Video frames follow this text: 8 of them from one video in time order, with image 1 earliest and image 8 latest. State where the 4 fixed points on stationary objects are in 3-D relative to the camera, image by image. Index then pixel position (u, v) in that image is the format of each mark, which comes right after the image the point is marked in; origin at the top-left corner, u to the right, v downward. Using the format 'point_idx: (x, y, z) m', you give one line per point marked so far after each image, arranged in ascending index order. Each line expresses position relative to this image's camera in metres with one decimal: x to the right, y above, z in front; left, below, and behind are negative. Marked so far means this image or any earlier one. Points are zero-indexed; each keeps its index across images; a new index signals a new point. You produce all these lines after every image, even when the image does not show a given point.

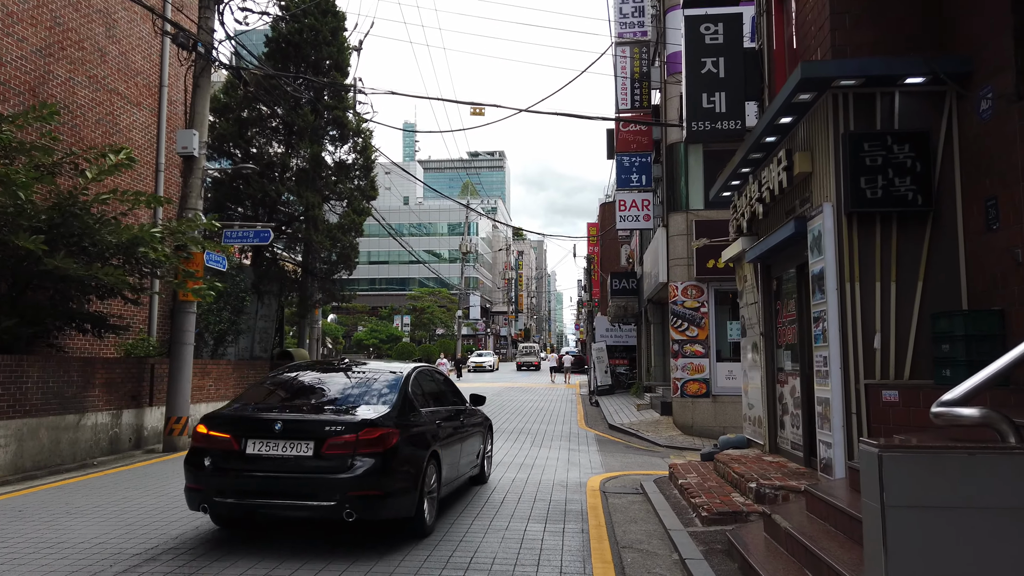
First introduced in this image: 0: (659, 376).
0: (+4.2, -2.5, +20.0) m
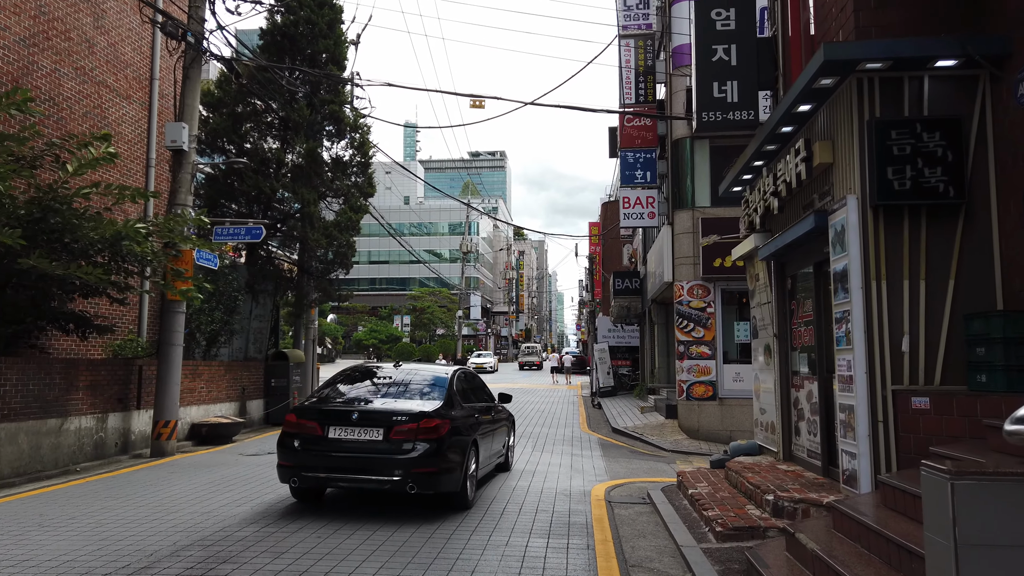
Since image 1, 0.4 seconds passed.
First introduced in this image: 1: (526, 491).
0: (+4.2, -2.5, +19.5) m
1: (+0.2, -2.6, +9.0) m
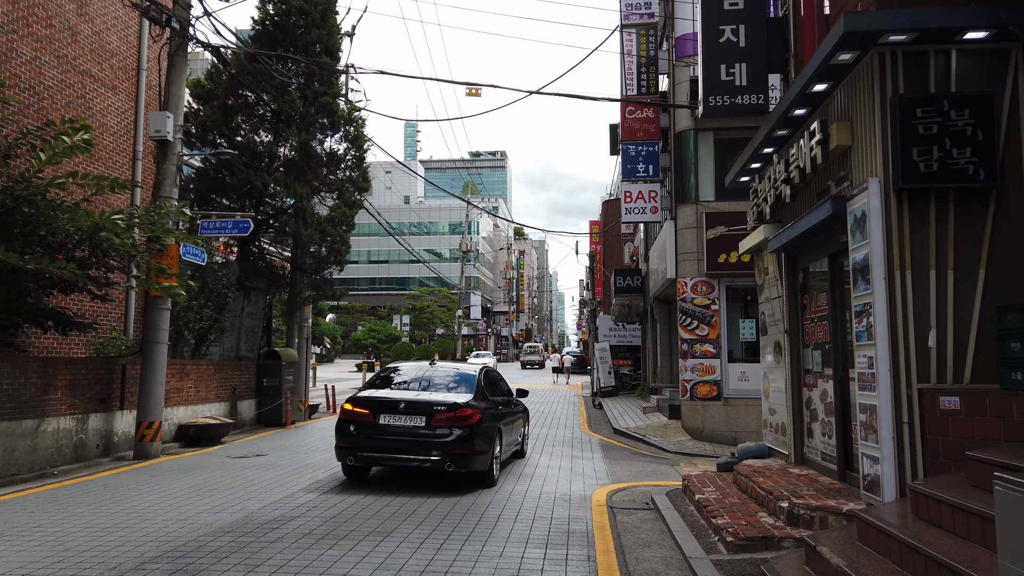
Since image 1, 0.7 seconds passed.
0: (+4.2, -2.4, +19.1) m
1: (+0.1, -2.5, +8.5) m
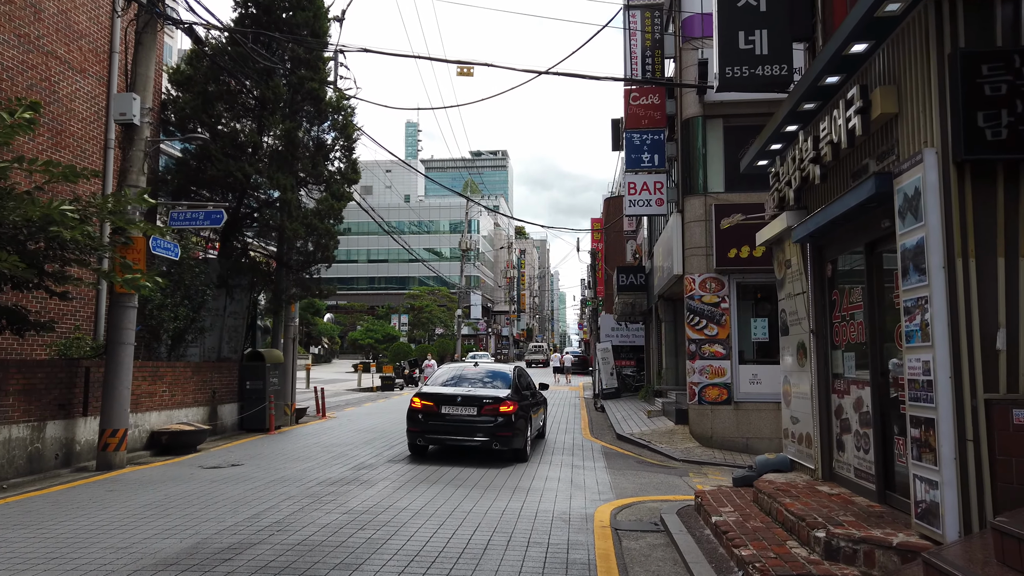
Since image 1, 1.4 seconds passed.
0: (+4.1, -2.4, +18.2) m
1: (+0.1, -2.4, +7.6) m
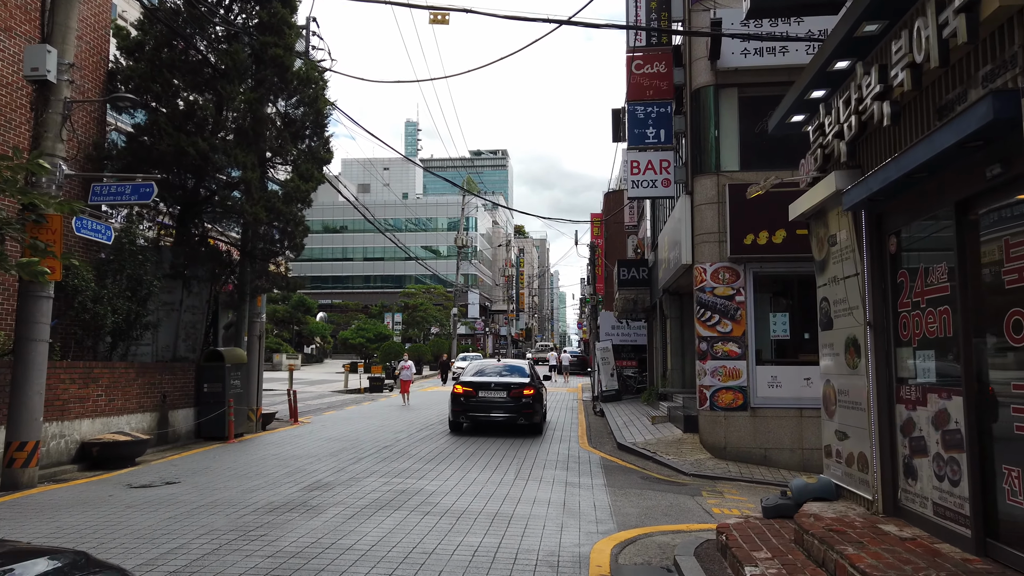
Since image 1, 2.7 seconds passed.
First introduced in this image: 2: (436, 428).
0: (+3.9, -2.2, +16.6) m
1: (-0.2, -2.3, +6.0) m
2: (-1.7, -3.1, +15.7) m
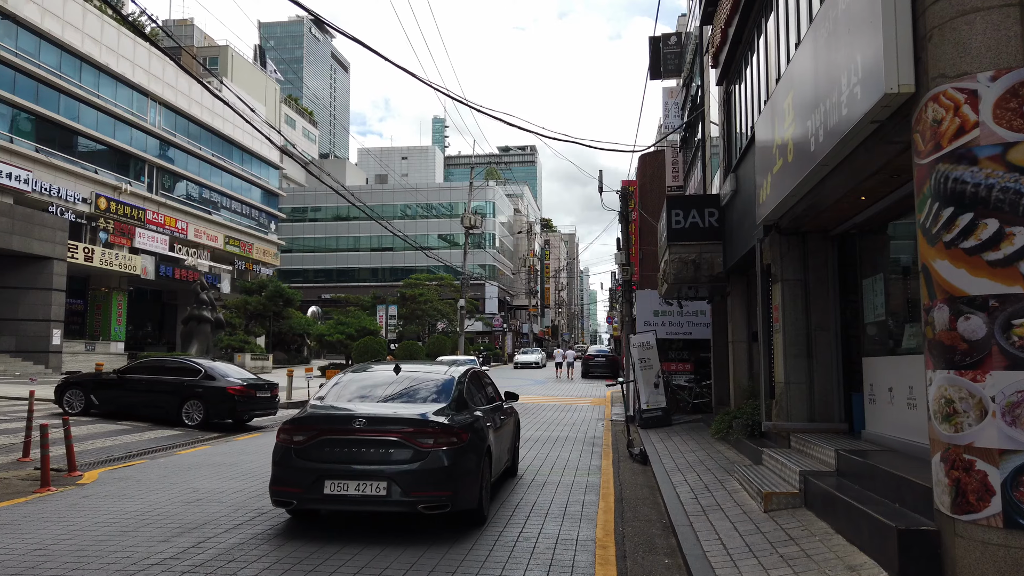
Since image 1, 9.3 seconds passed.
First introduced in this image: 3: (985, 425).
0: (+3.4, -1.4, +8.2) m
1: (-1.2, -1.5, -2.1) m
2: (-2.3, -2.3, +7.6) m
3: (+2.5, -0.8, +3.8) m
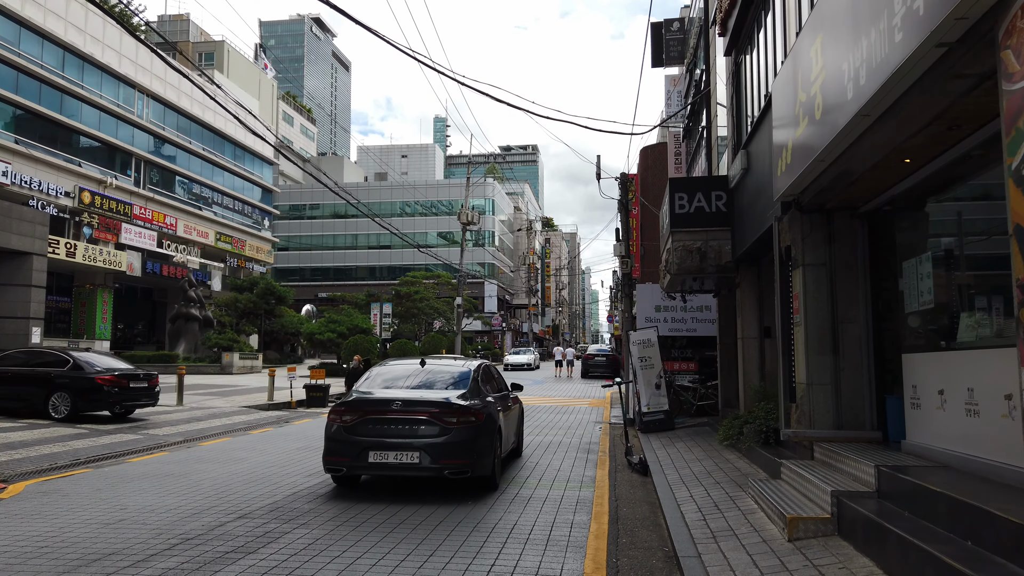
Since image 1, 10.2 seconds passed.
0: (+3.1, -1.3, +7.1) m
1: (-1.4, -1.4, -3.3) m
2: (-2.5, -2.2, +6.4) m
3: (+2.3, -0.6, +2.6) m
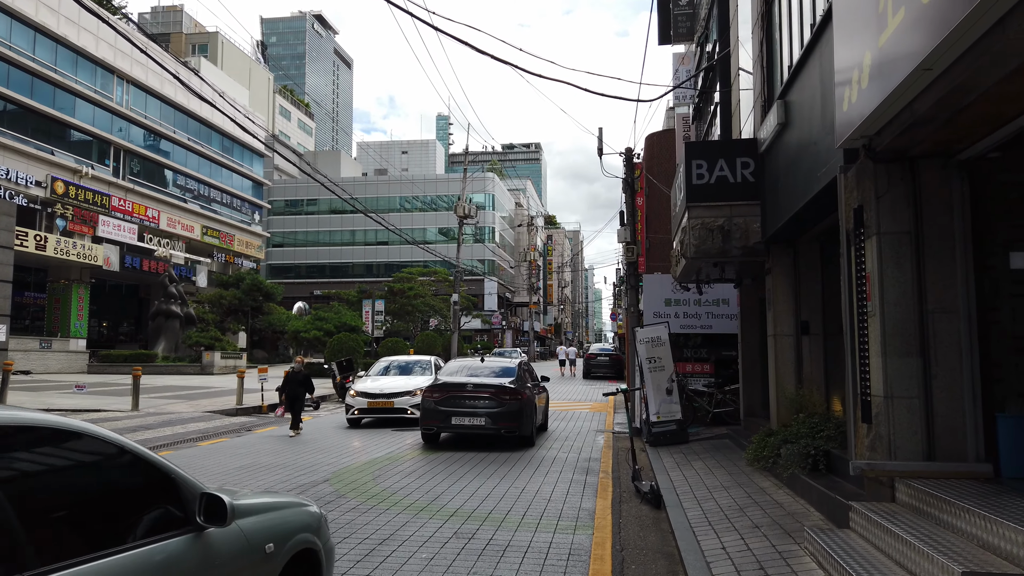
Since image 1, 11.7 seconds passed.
0: (+2.9, -1.1, +5.1) m
1: (-1.7, -1.2, -5.2) m
2: (-2.7, -2.0, +4.5) m
3: (+2.0, -0.4, +0.7) m
